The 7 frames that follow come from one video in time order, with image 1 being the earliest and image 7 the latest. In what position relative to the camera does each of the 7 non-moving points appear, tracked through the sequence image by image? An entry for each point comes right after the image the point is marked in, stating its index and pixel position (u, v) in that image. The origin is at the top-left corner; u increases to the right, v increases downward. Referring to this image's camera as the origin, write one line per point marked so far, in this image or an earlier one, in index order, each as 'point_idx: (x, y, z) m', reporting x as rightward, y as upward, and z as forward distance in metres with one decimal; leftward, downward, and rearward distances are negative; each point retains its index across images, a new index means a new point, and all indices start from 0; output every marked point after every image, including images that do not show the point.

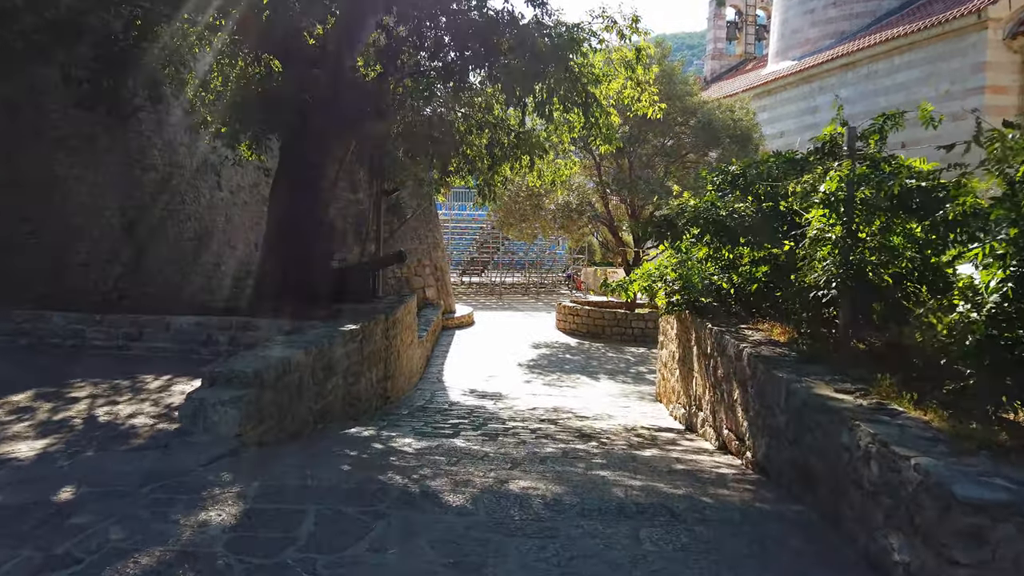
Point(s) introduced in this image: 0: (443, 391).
0: (-0.7, -1.0, +7.6) m
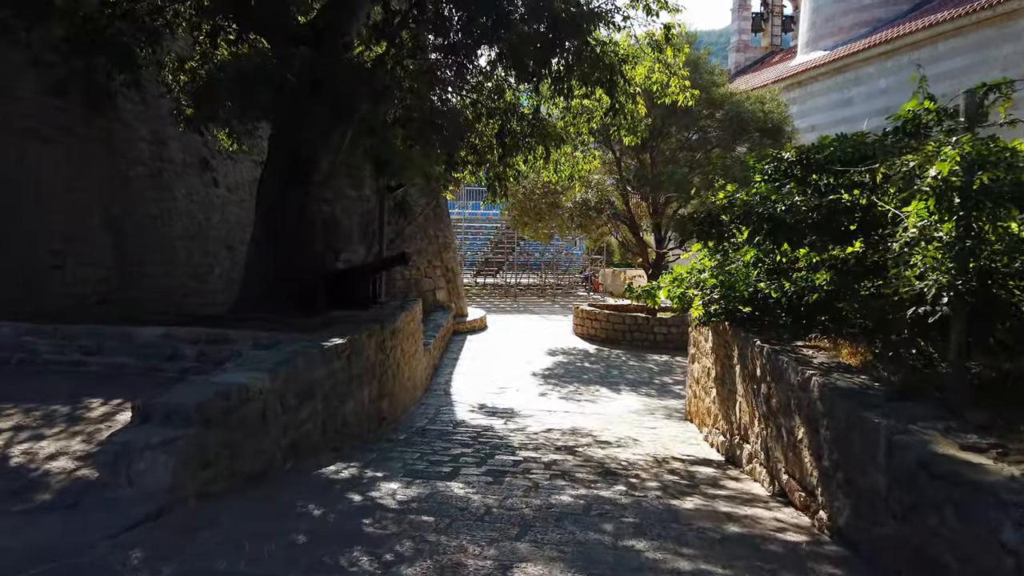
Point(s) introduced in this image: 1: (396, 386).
0: (-0.6, -1.1, +6.9) m
1: (-0.9, -0.8, +5.8) m
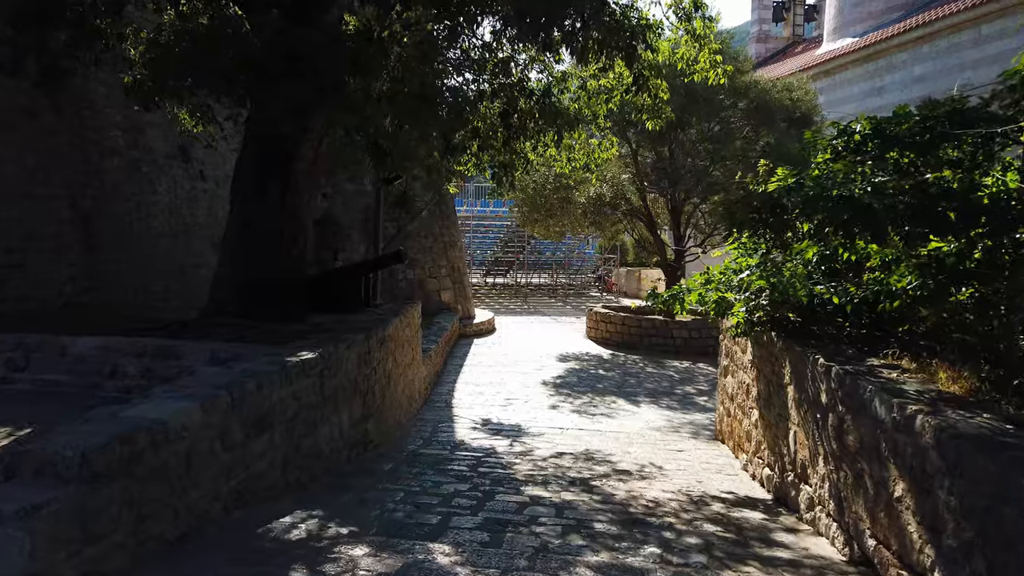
0: (-0.5, -1.1, +6.2) m
1: (-0.8, -0.8, +5.0) m
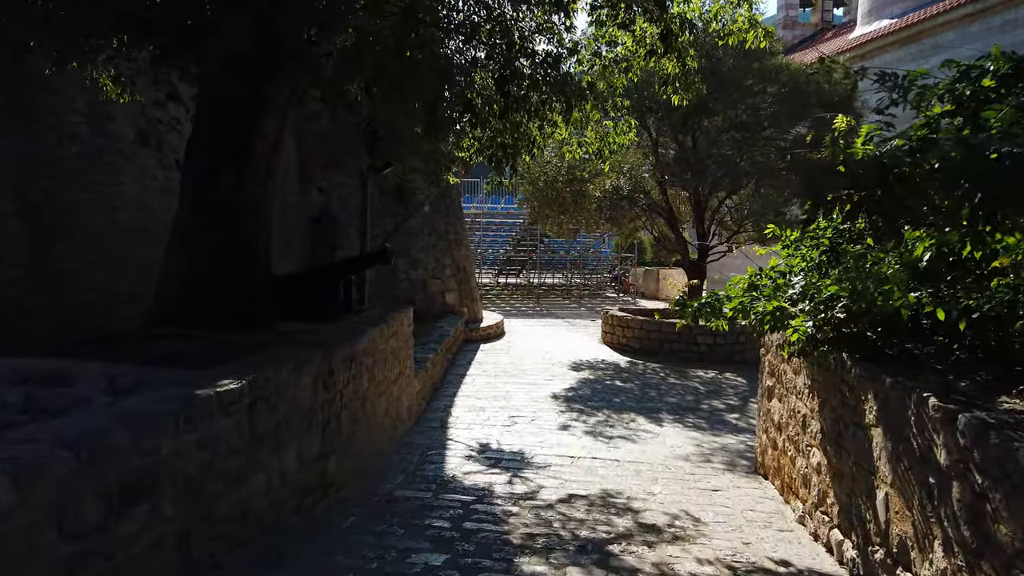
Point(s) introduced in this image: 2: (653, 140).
0: (-0.5, -1.1, +5.3) m
1: (-0.8, -0.8, +4.2) m
2: (+2.0, +2.1, +10.7) m
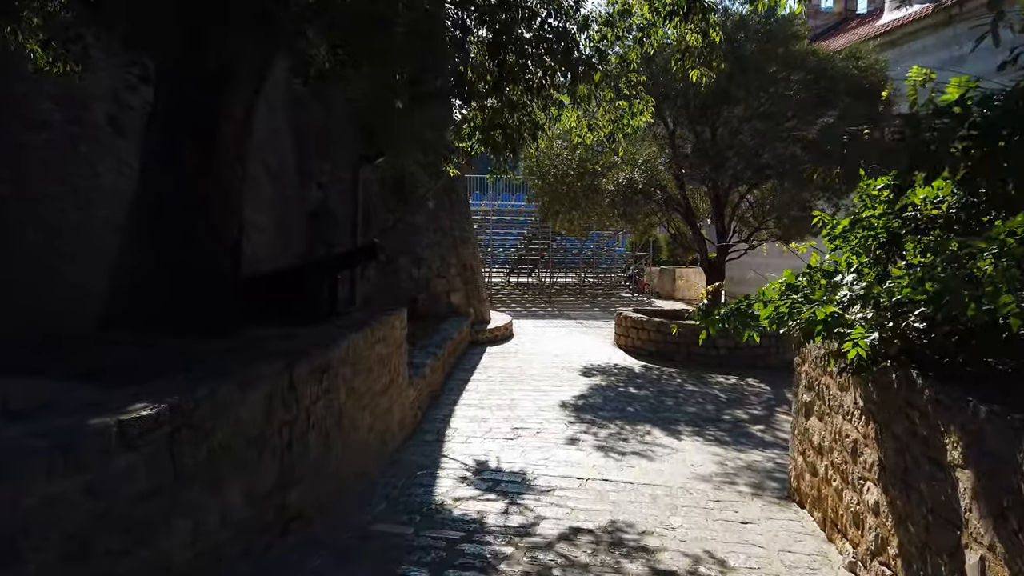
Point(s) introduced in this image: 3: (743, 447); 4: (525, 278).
0: (-0.5, -1.1, +4.8) m
1: (-0.9, -0.8, +3.6) m
2: (+2.1, +2.1, +10.0) m
3: (+1.7, -1.2, +5.7) m
4: (+0.3, +0.3, +19.8) m
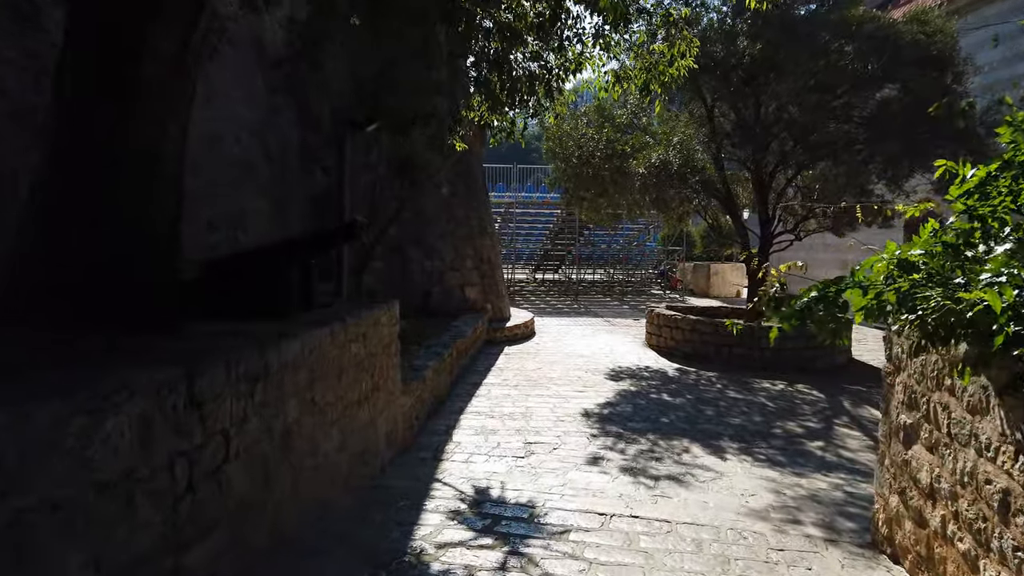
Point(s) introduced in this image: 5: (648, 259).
0: (-0.5, -1.0, +3.9) m
1: (-0.9, -0.7, +2.7) m
2: (+2.3, +2.1, +9.0) m
3: (+1.8, -1.1, +4.7) m
4: (+0.9, +0.4, +18.8) m
5: (+3.5, +0.8, +19.4) m
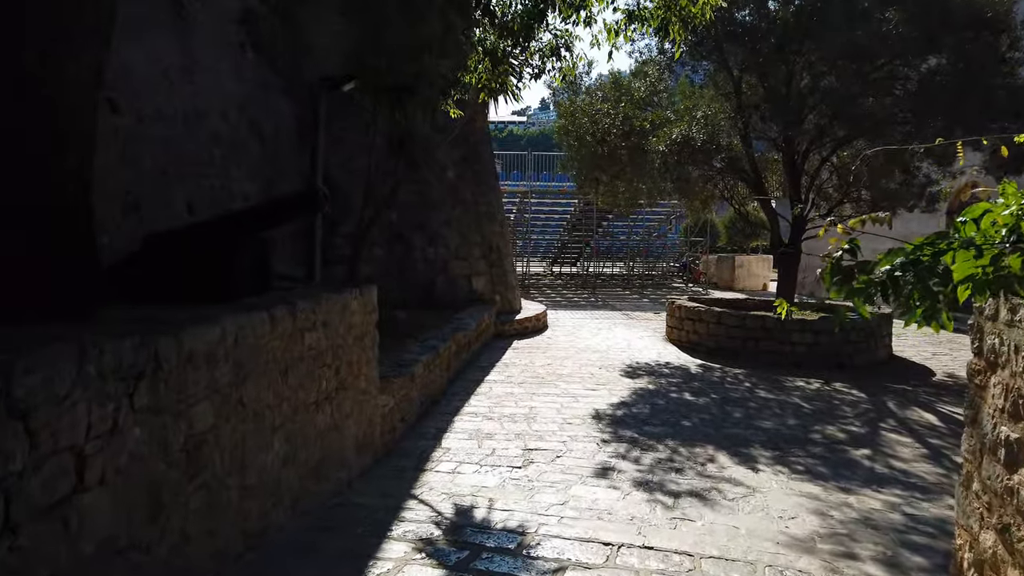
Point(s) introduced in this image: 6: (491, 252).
0: (-0.5, -1.0, +3.2) m
1: (-1.0, -0.6, +2.1) m
2: (+2.4, +2.3, +8.3) m
3: (+1.8, -1.0, +4.0) m
4: (+1.3, +0.5, +18.1) m
5: (+3.8, +0.9, +18.6) m
6: (-0.3, +0.5, +9.7) m
